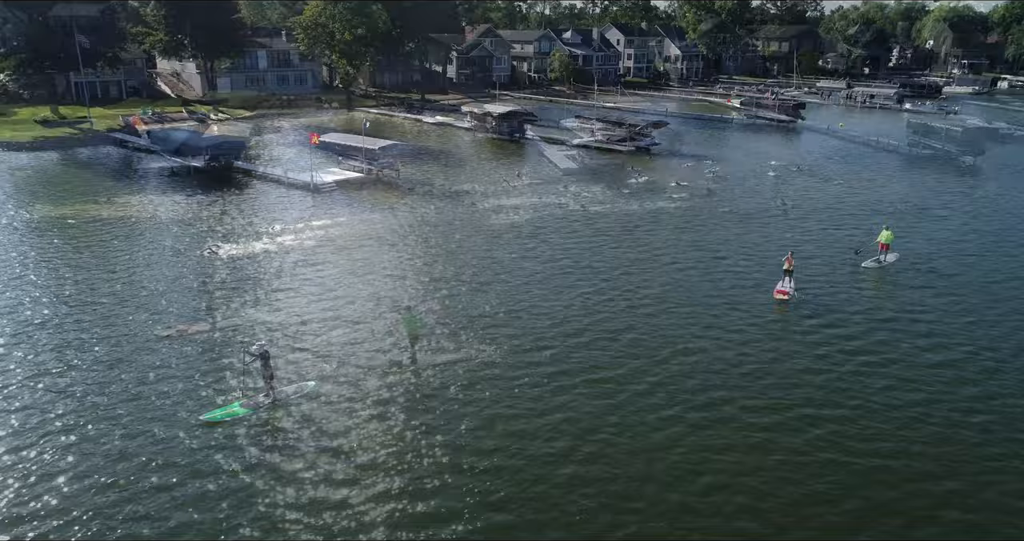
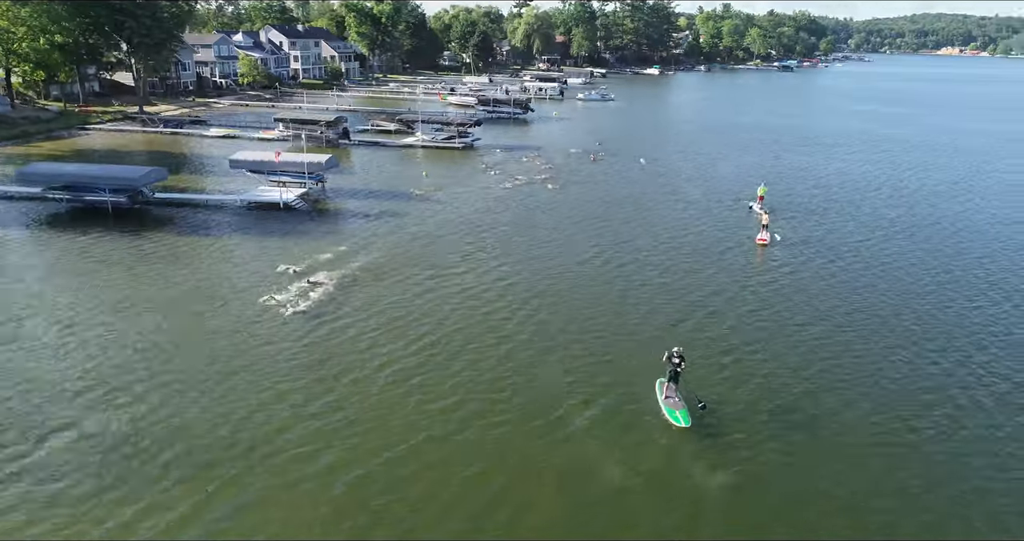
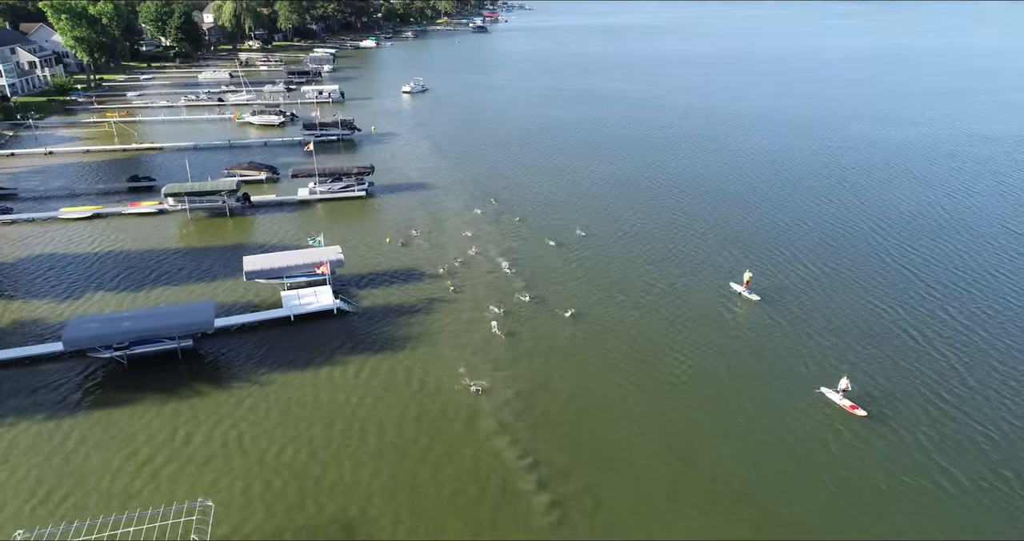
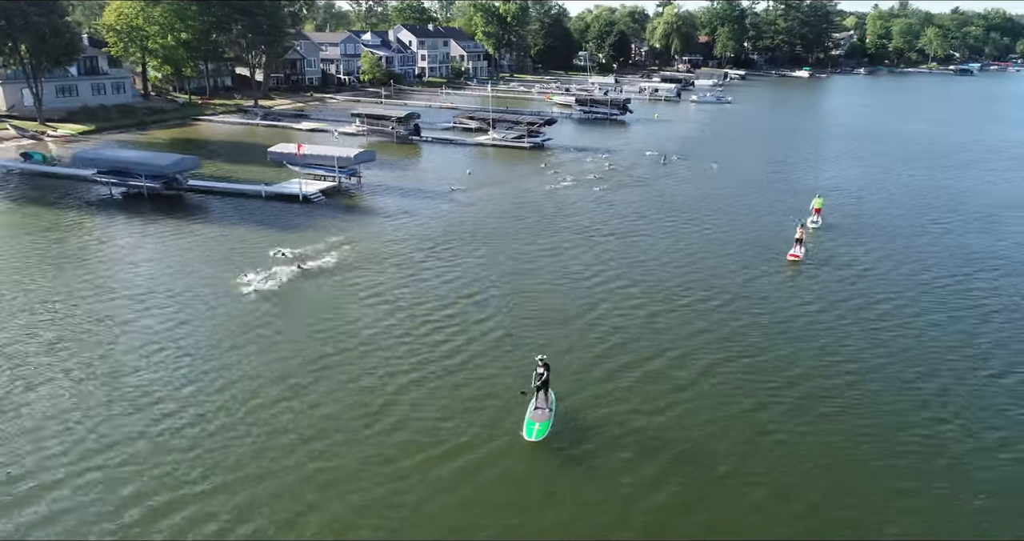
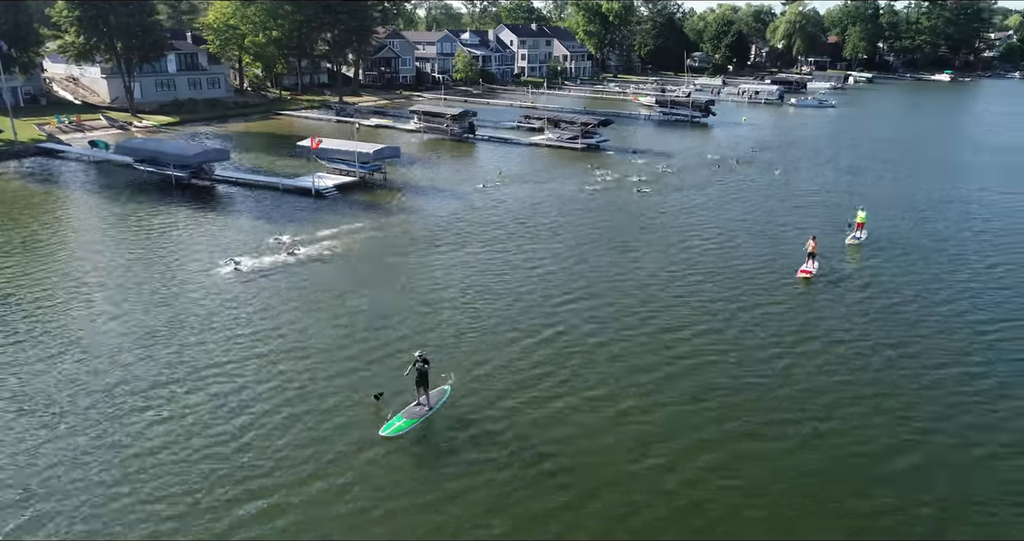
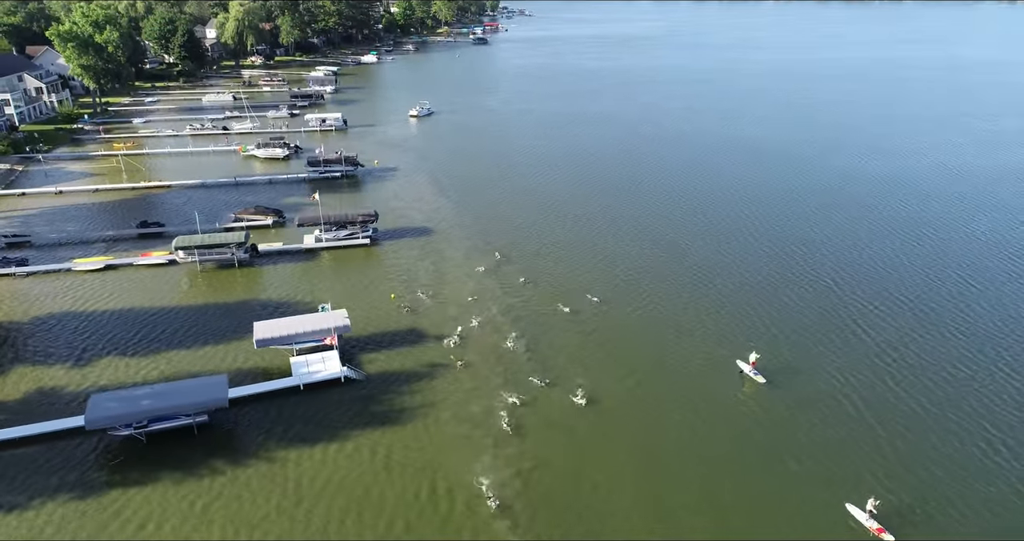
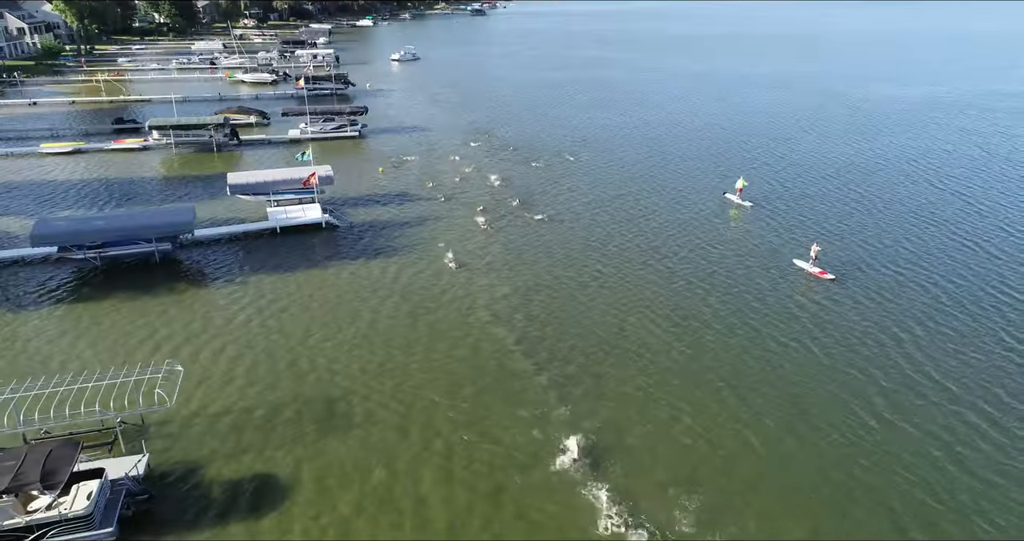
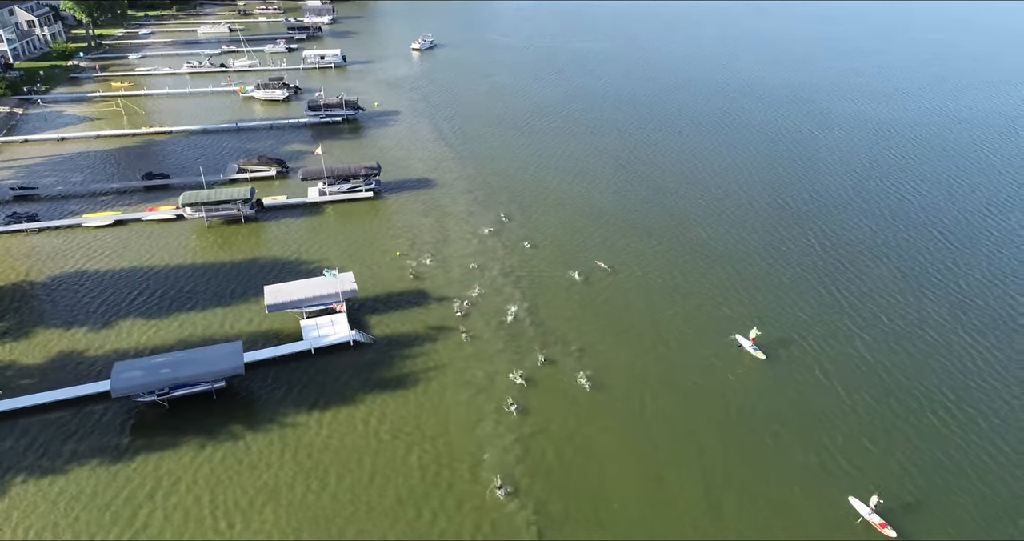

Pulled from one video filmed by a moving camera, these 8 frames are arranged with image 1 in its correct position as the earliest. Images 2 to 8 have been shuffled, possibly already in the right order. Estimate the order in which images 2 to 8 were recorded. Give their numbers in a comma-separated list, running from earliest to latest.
5, 4, 2, 7, 3, 6, 8
